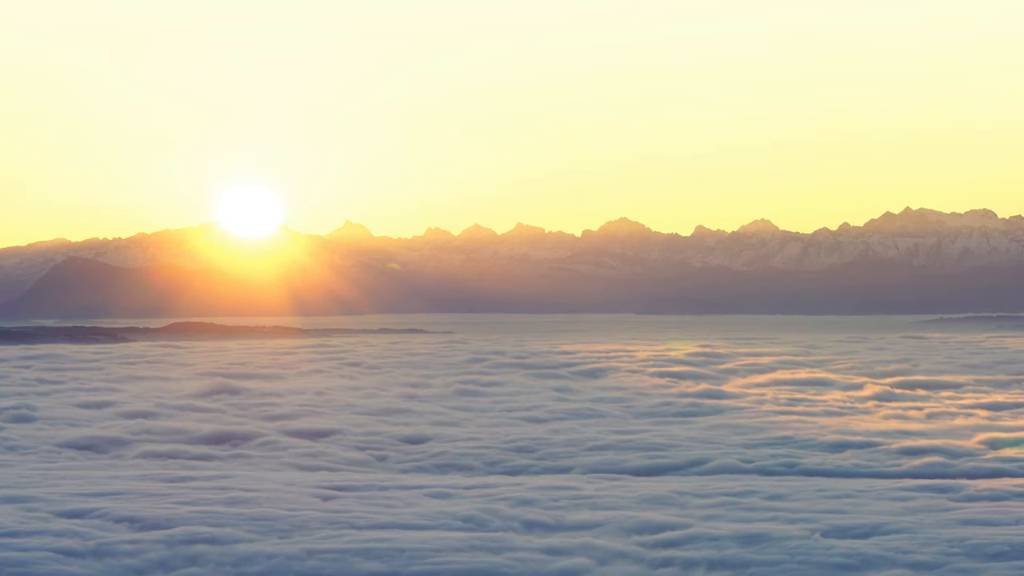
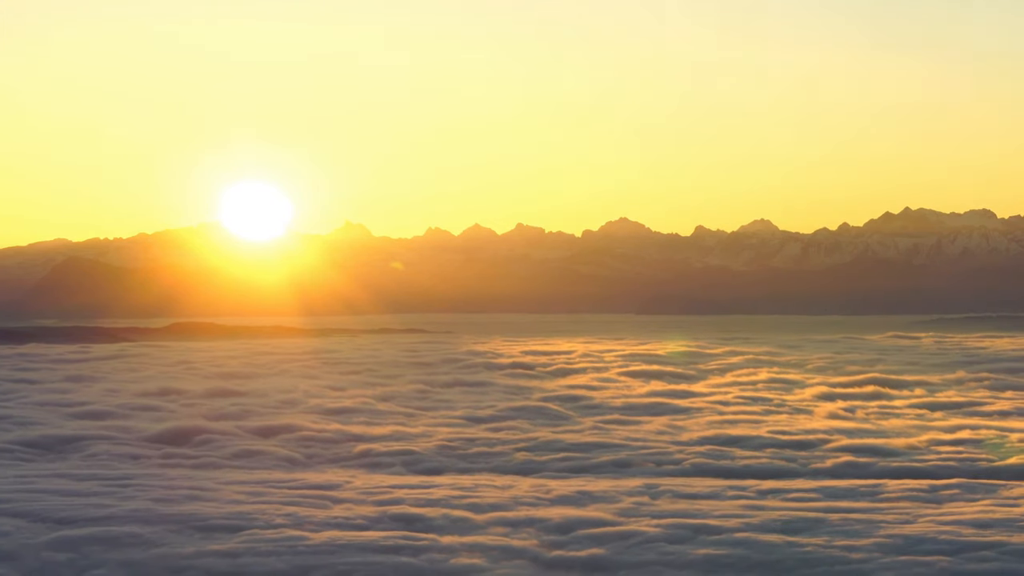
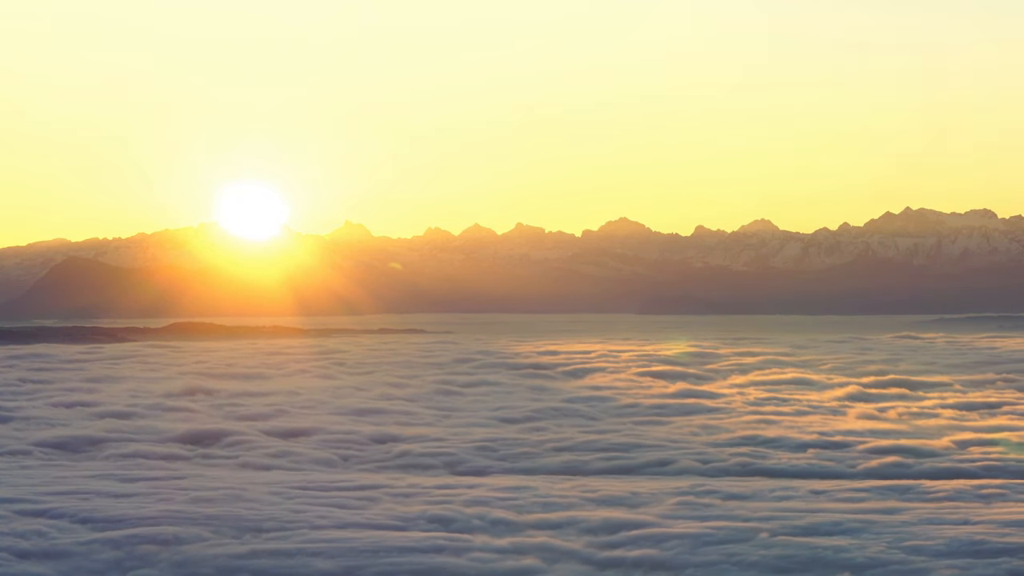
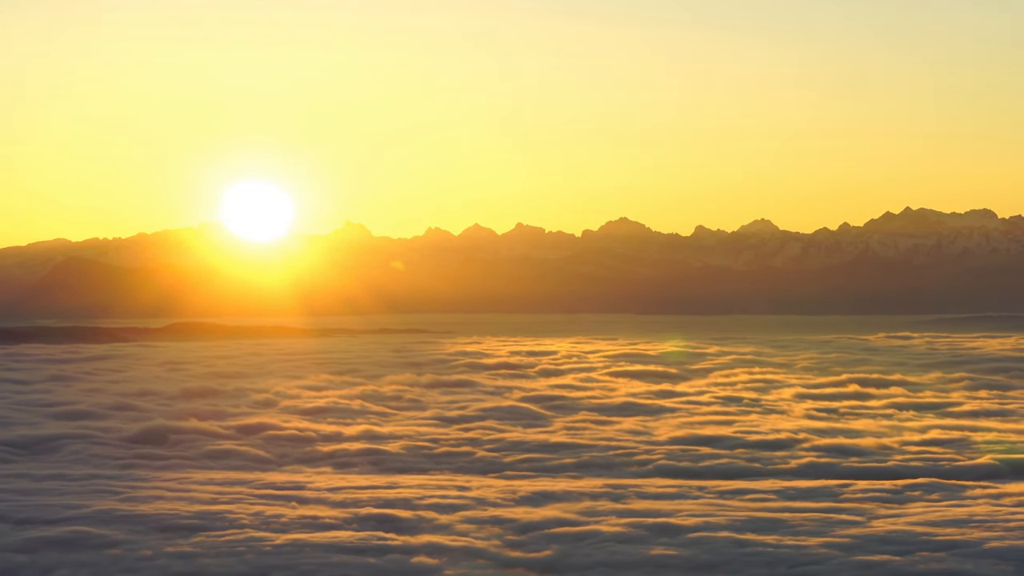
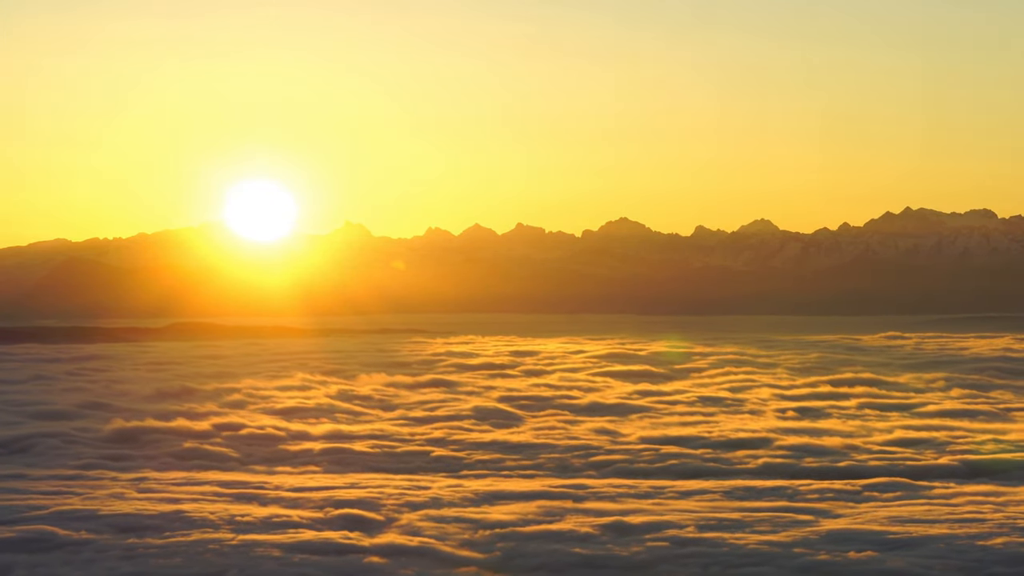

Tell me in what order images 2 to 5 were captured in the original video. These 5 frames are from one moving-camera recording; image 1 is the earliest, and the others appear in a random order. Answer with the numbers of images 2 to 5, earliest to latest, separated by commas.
3, 2, 4, 5
